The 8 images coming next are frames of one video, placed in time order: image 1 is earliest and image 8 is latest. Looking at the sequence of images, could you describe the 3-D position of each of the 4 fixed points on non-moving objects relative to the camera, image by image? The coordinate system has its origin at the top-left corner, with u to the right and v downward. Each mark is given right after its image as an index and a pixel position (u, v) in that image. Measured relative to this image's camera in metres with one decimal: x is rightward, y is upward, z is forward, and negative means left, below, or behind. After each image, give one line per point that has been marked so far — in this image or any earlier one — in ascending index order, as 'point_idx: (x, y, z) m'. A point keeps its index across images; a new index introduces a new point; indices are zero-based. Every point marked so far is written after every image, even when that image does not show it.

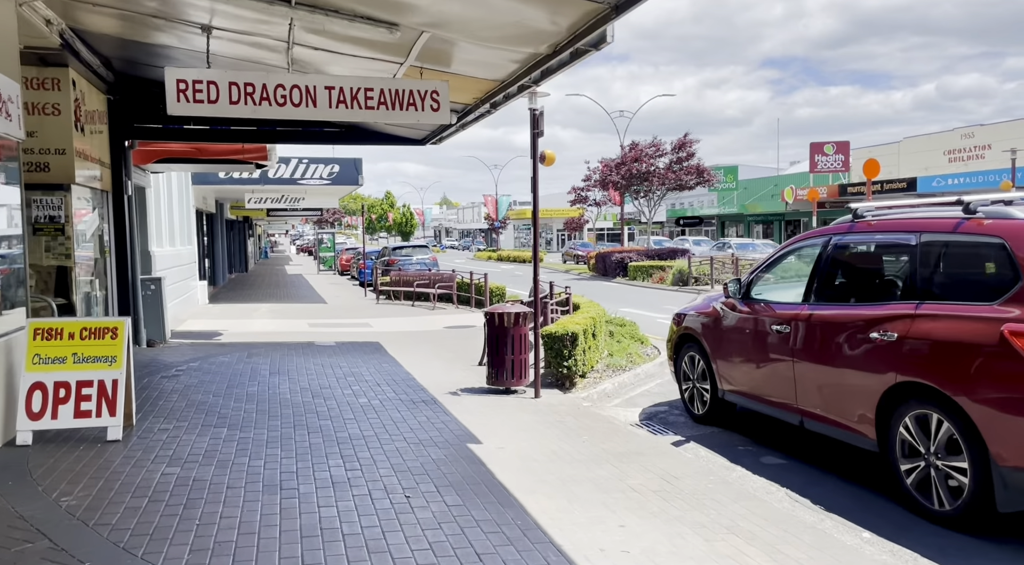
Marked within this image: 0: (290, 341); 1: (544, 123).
0: (-3.6, -1.0, +13.0) m
1: (+0.3, +1.6, +8.0) m
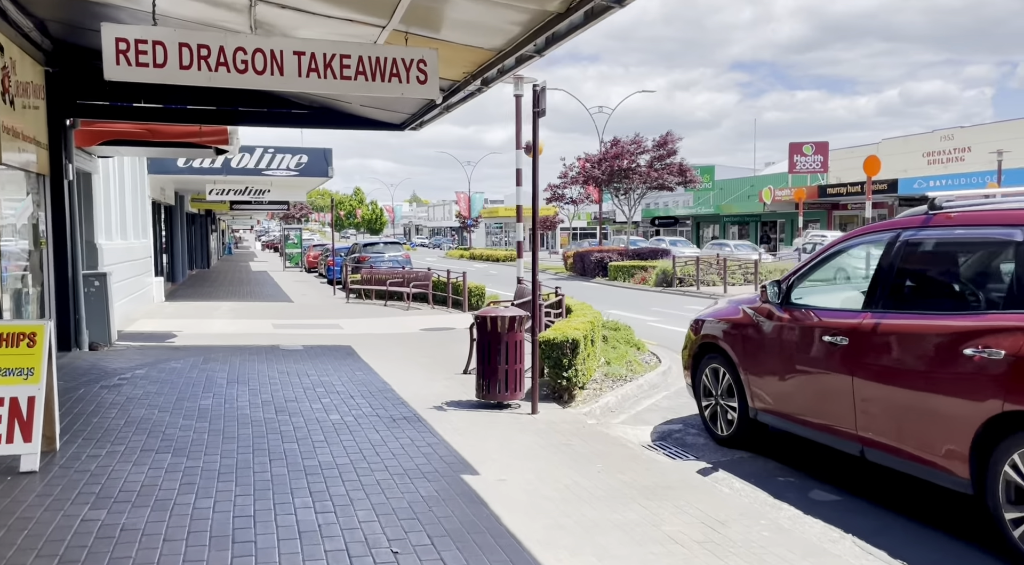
0: (-3.9, -0.9, +11.8) m
1: (+0.3, +1.6, +7.0) m
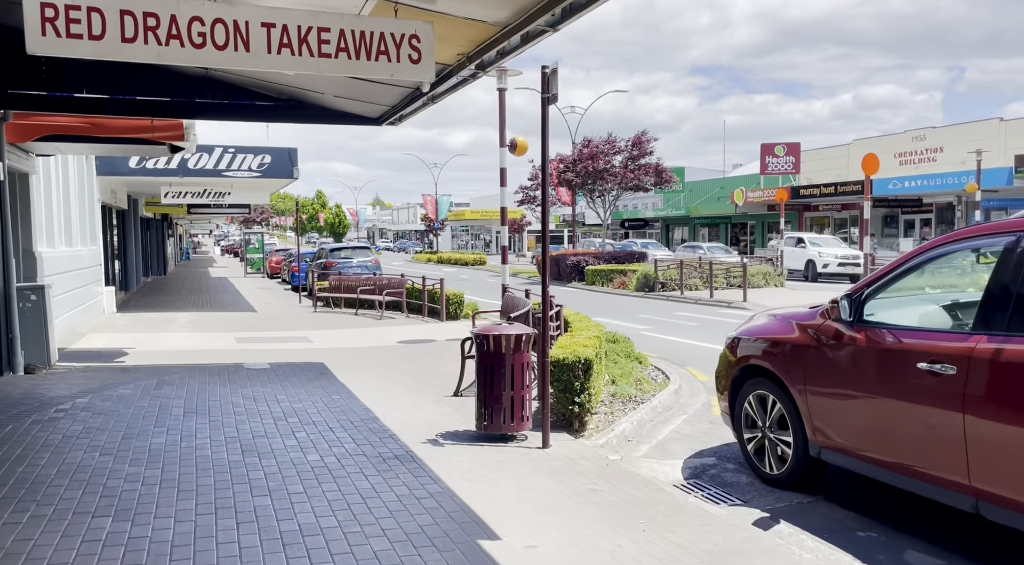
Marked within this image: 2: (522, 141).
0: (-4.0, -1.1, +10.7) m
1: (+0.3, +1.5, +6.0) m
2: (+0.2, +2.4, +13.1) m
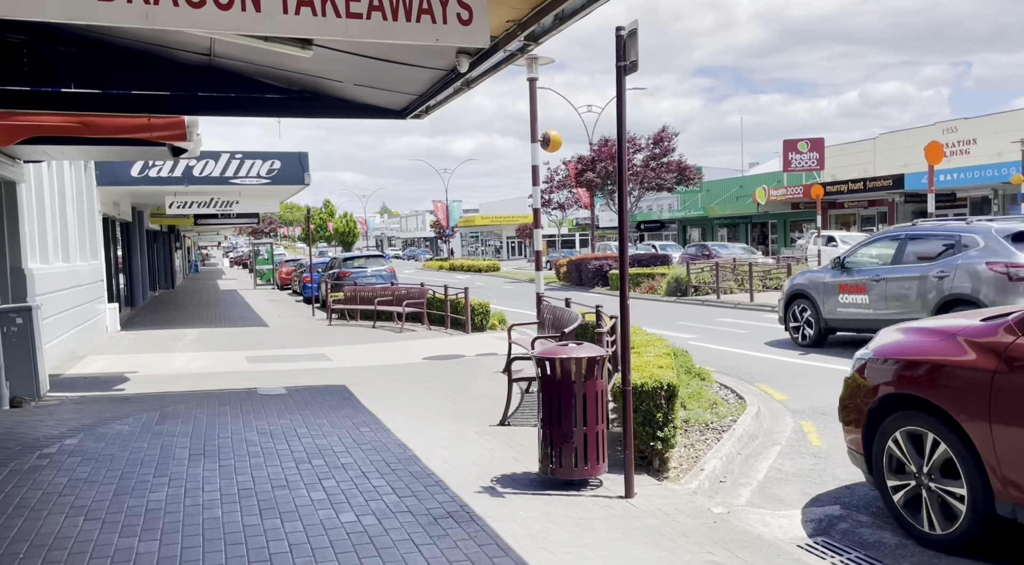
0: (-3.5, -1.3, +9.6) m
1: (+0.8, +1.4, +4.9) m
2: (+0.6, +2.2, +12.0) m
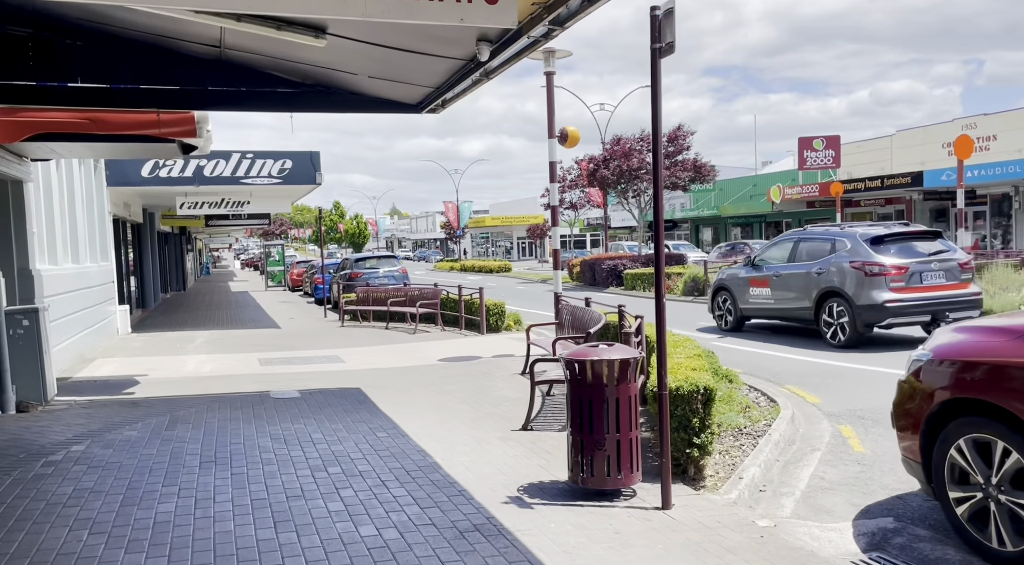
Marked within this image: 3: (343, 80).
0: (-3.2, -1.3, +9.3) m
1: (+0.9, +1.5, +4.6) m
2: (+0.9, +2.2, +11.7) m
3: (-1.7, +2.1, +8.2) m
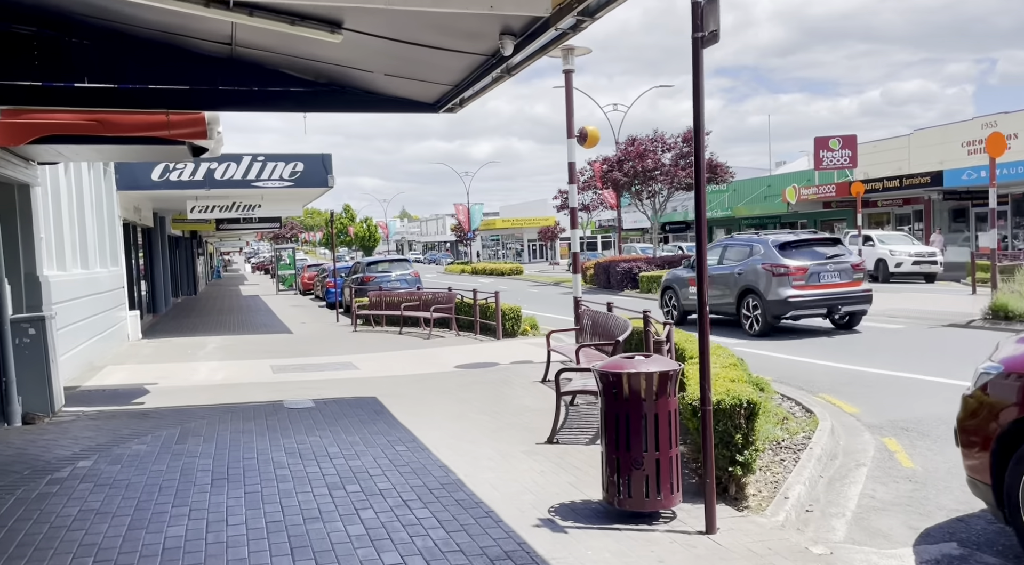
0: (-3.0, -1.4, +9.0) m
1: (+1.1, +1.4, +4.3) m
2: (+1.2, +2.2, +11.3) m
3: (-1.5, +2.0, +7.9) m
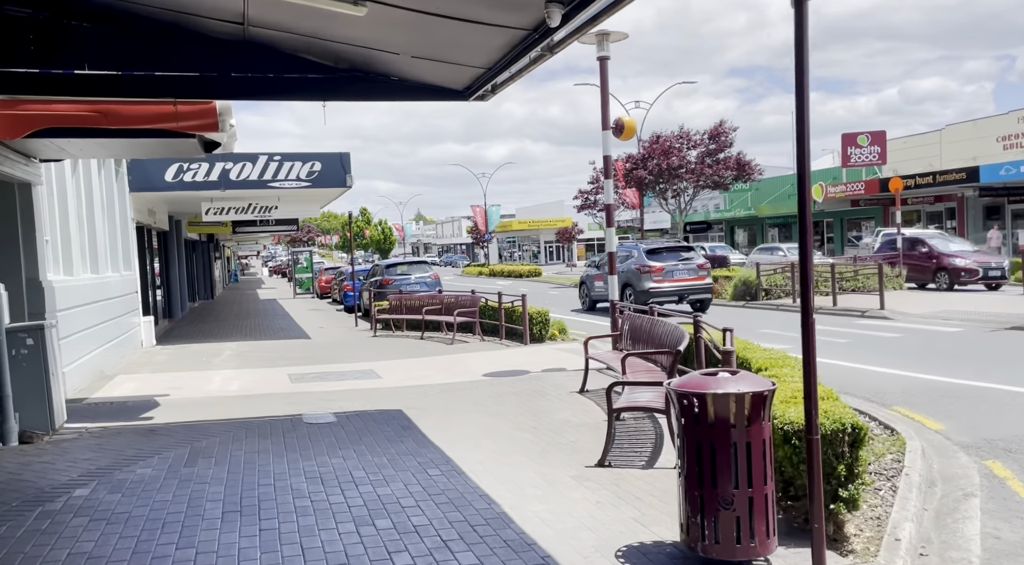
0: (-2.6, -1.4, +8.3) m
1: (+1.4, +1.4, +3.5) m
2: (+1.6, +2.2, +10.6) m
3: (-1.2, +2.0, +7.2) m
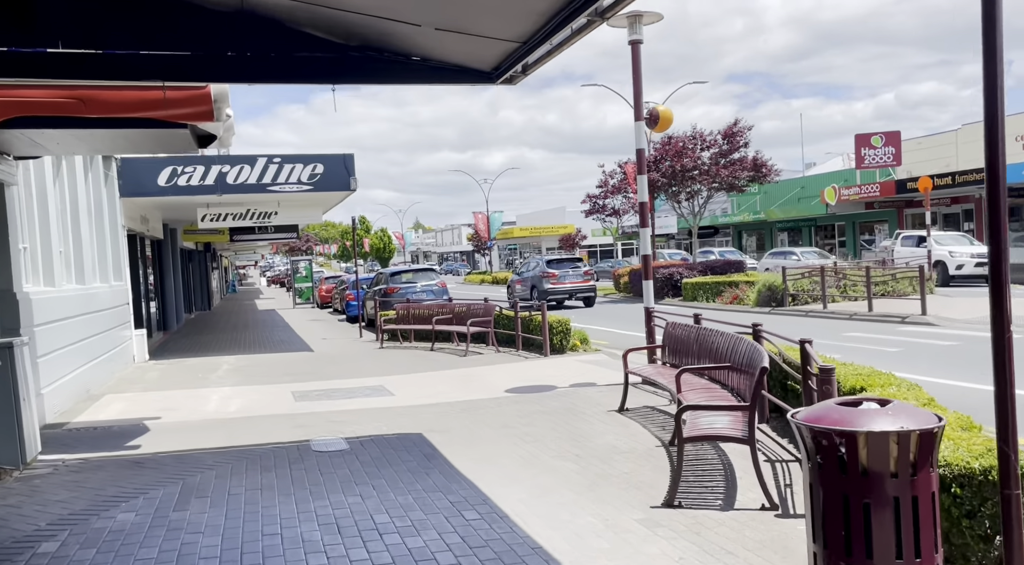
0: (-2.3, -1.5, +7.4) m
1: (+1.7, +1.4, +2.6) m
2: (+1.9, +2.1, +9.7) m
3: (-0.9, +1.9, +6.3) m
